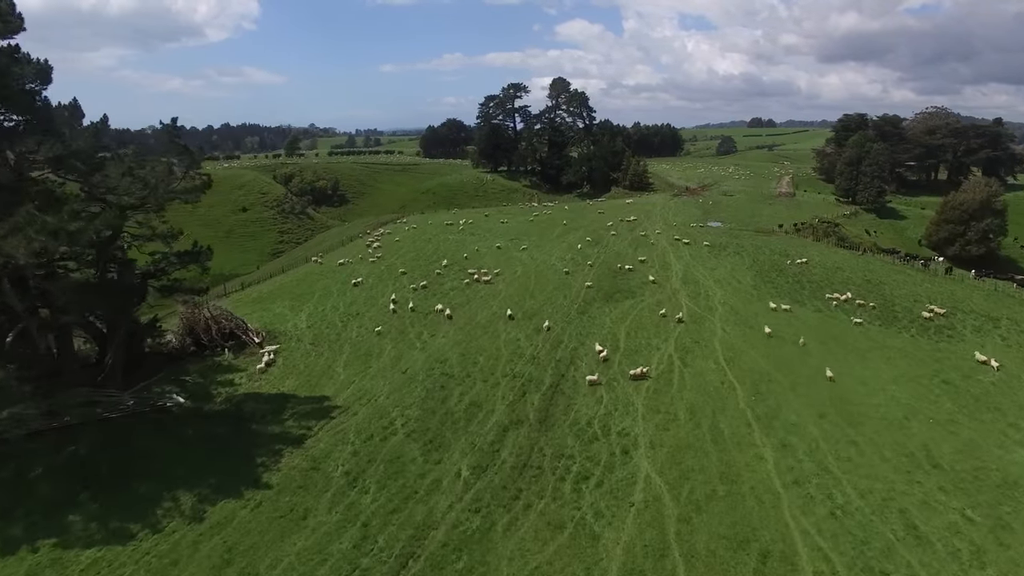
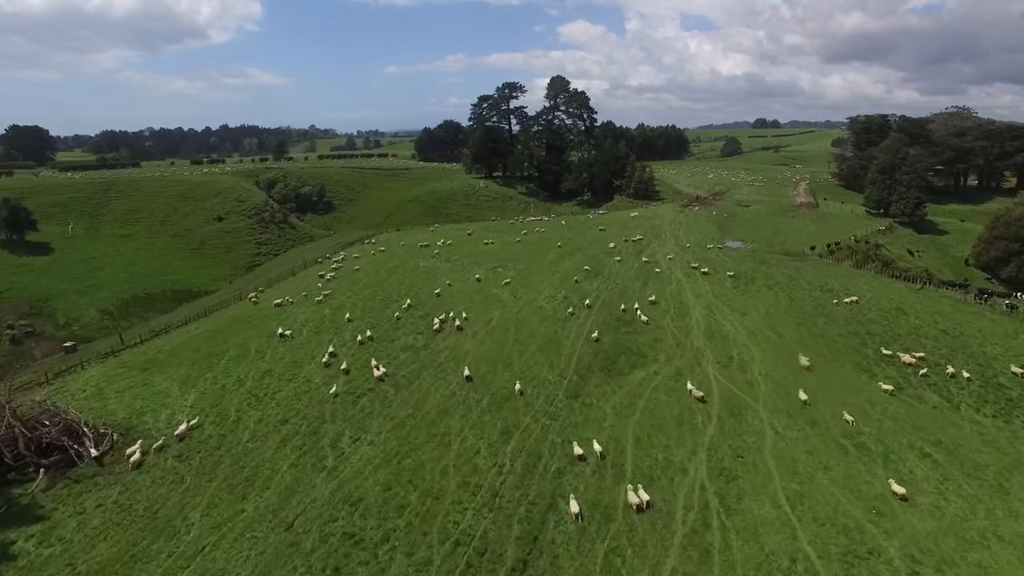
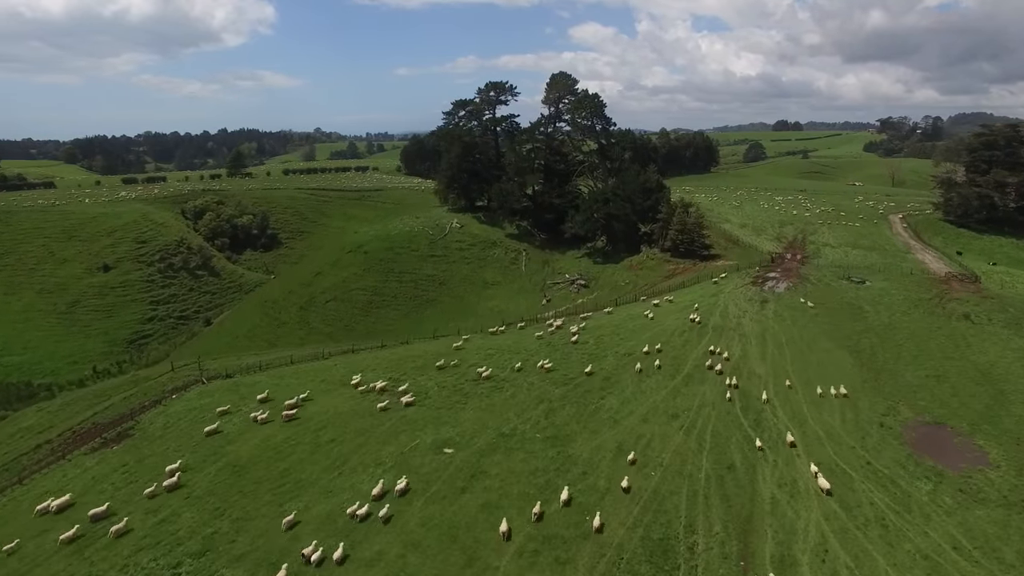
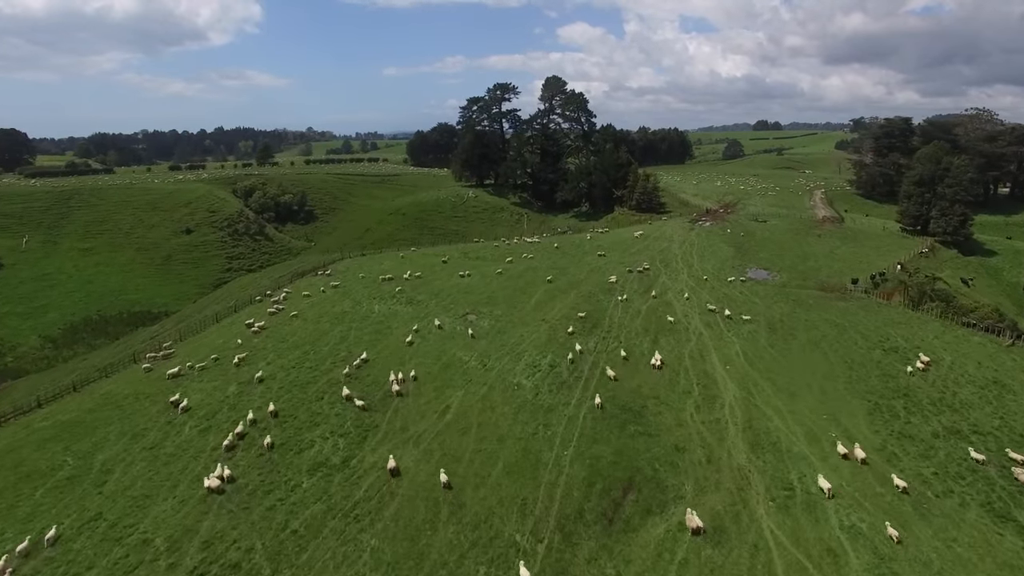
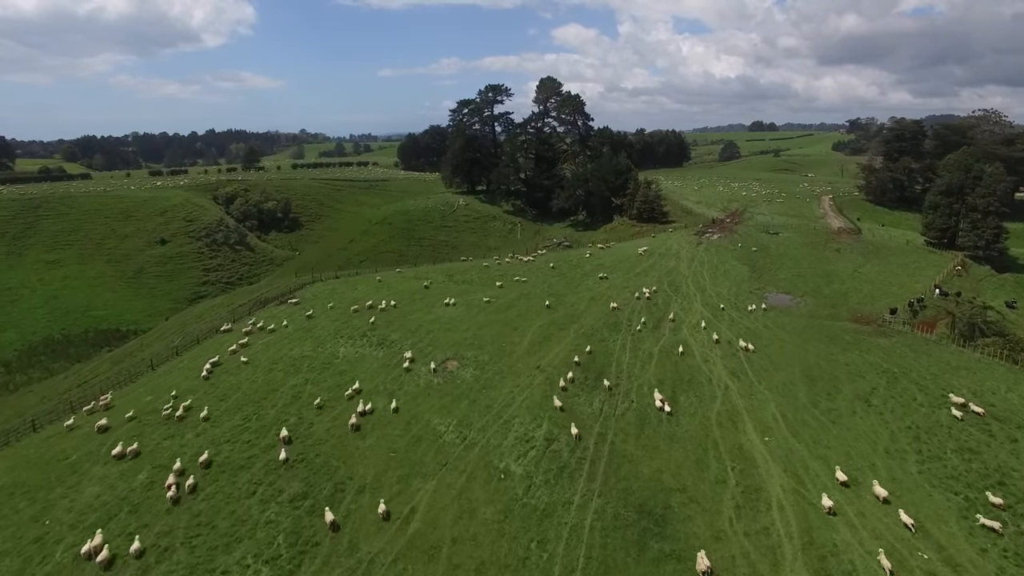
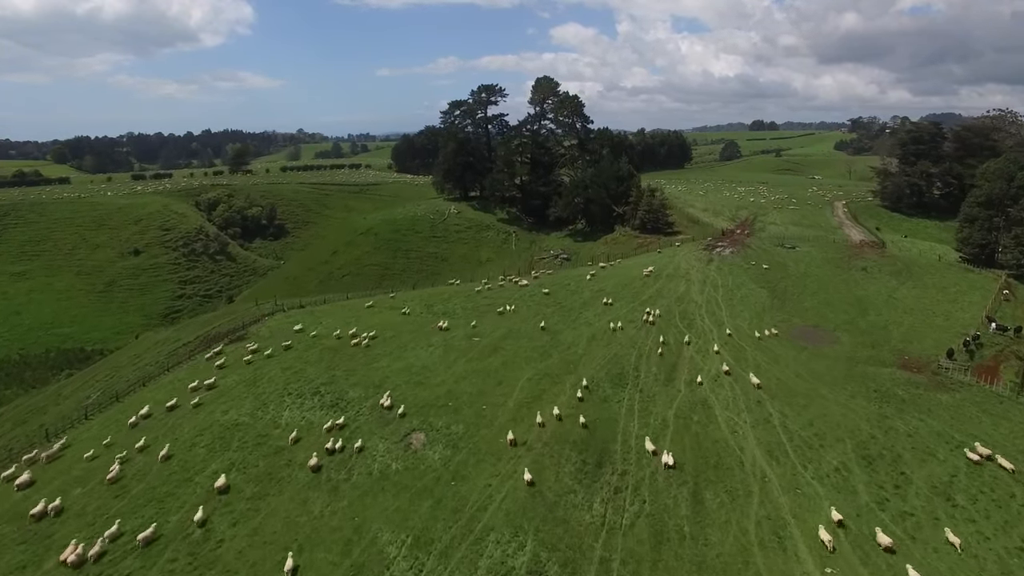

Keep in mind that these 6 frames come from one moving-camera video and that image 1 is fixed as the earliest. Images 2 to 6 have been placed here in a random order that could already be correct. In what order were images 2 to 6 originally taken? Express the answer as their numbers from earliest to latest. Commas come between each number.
2, 4, 5, 6, 3
